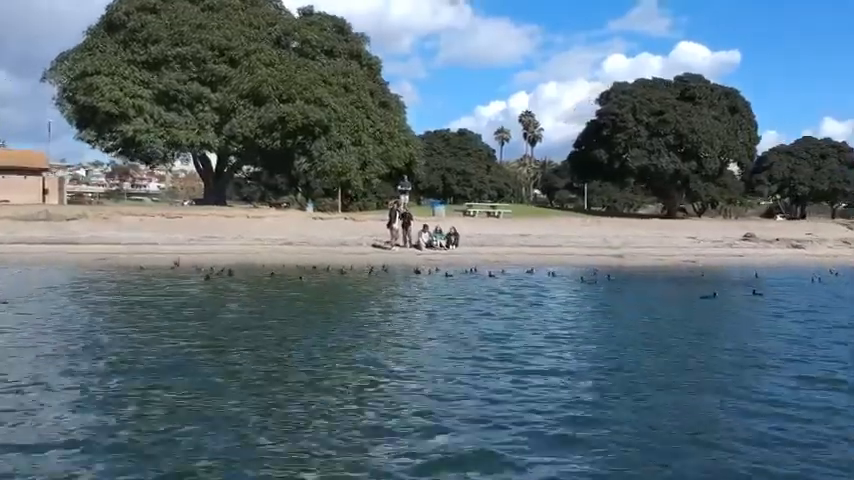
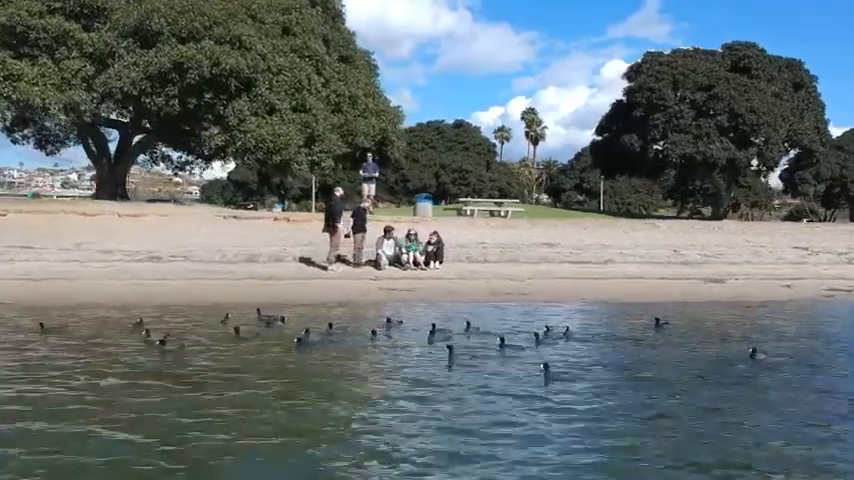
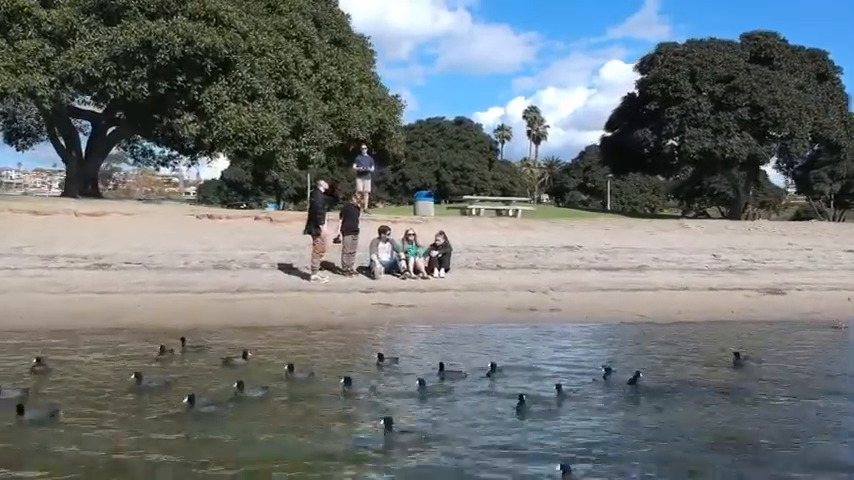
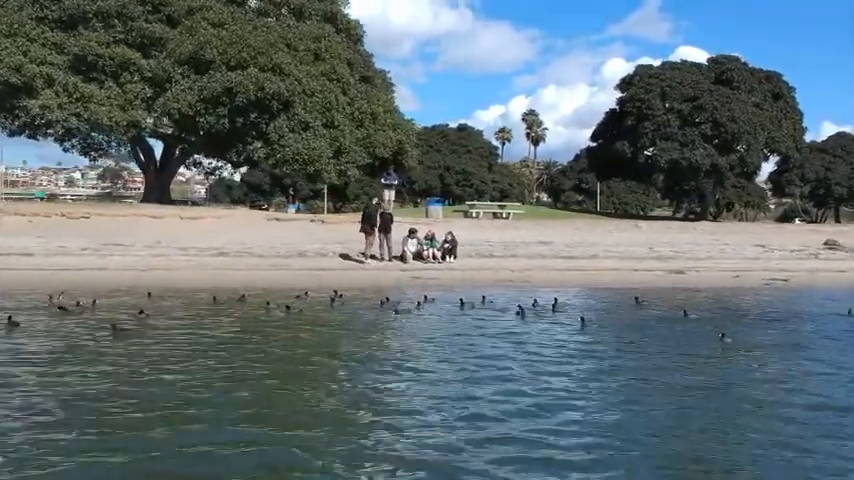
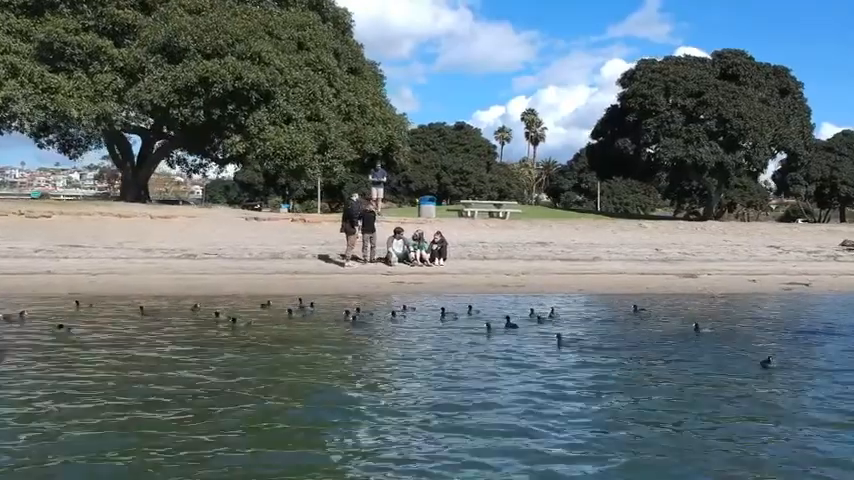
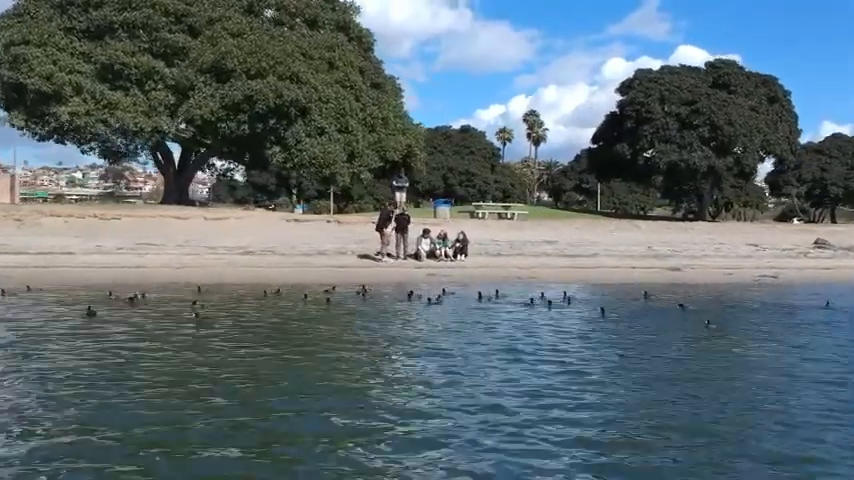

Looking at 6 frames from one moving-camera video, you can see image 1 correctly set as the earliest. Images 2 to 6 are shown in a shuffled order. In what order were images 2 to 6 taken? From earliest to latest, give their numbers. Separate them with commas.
6, 4, 5, 2, 3
